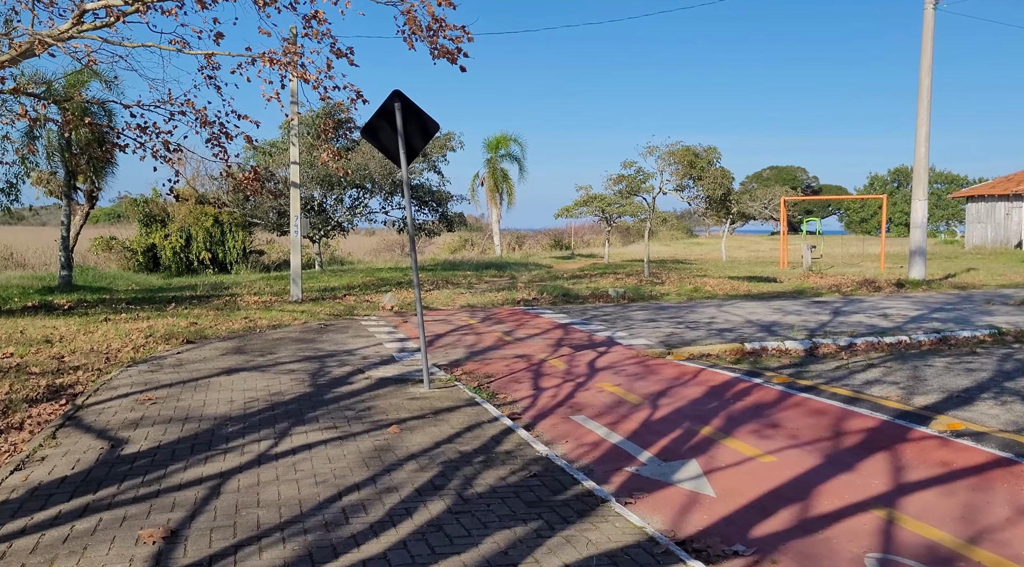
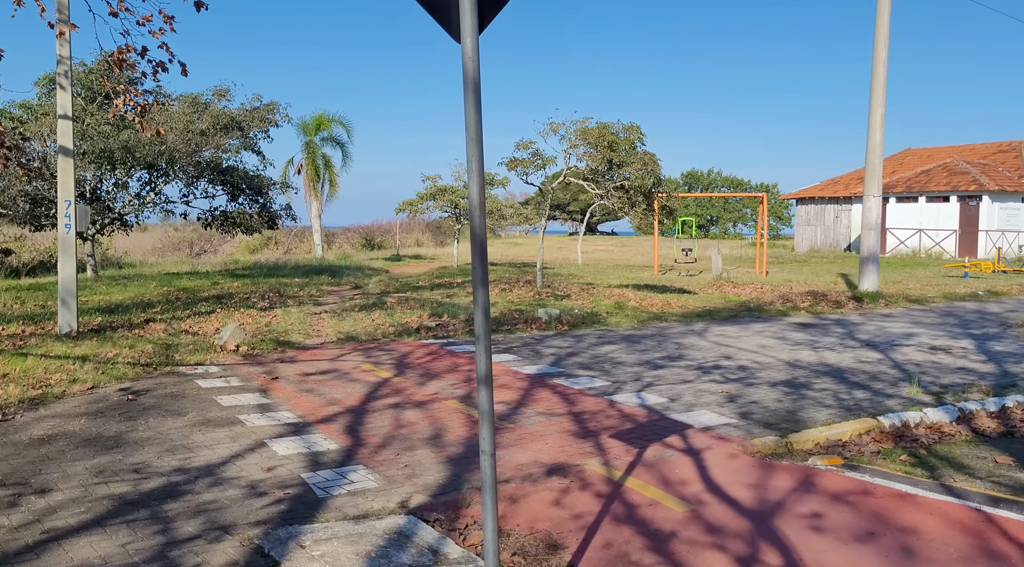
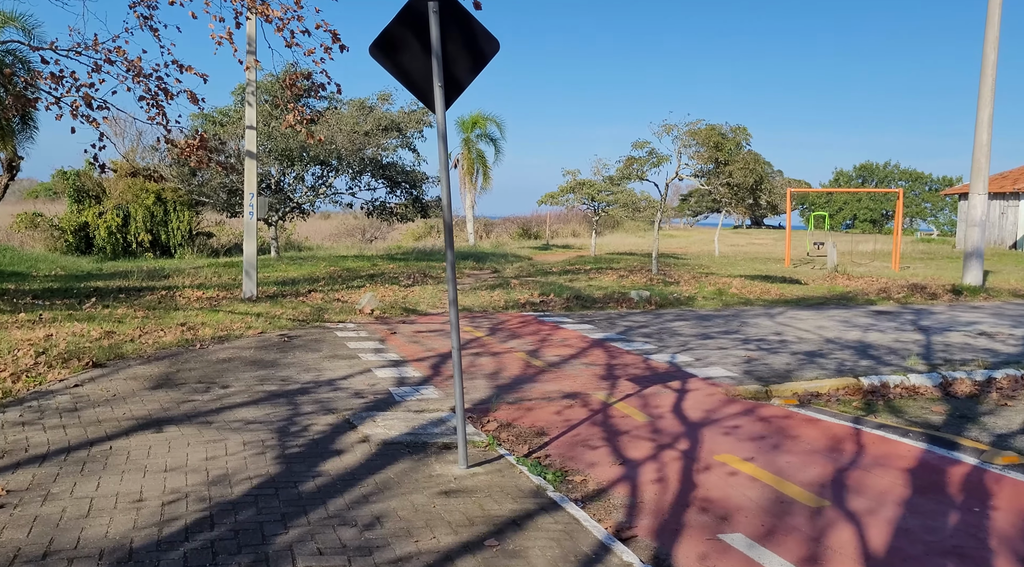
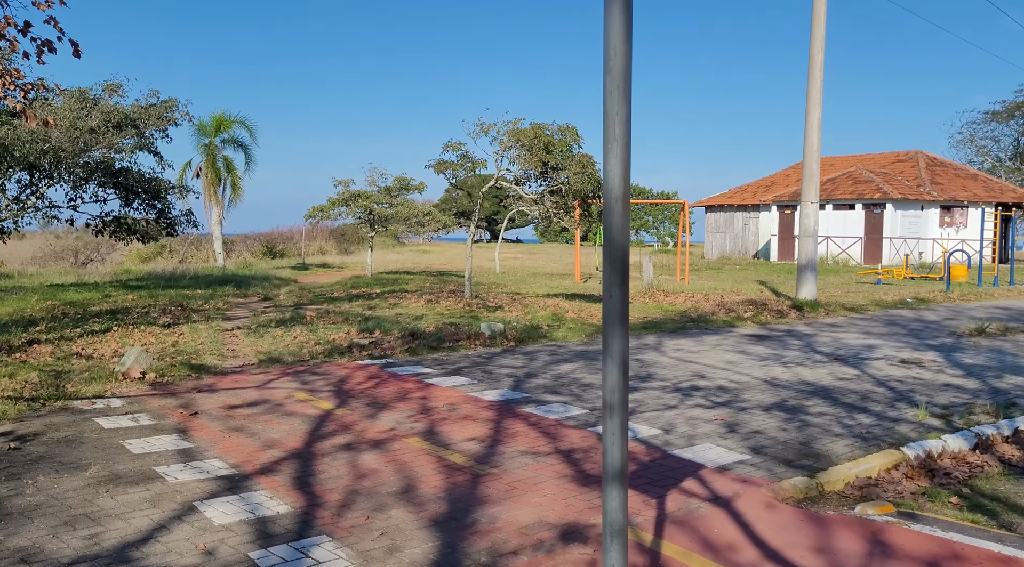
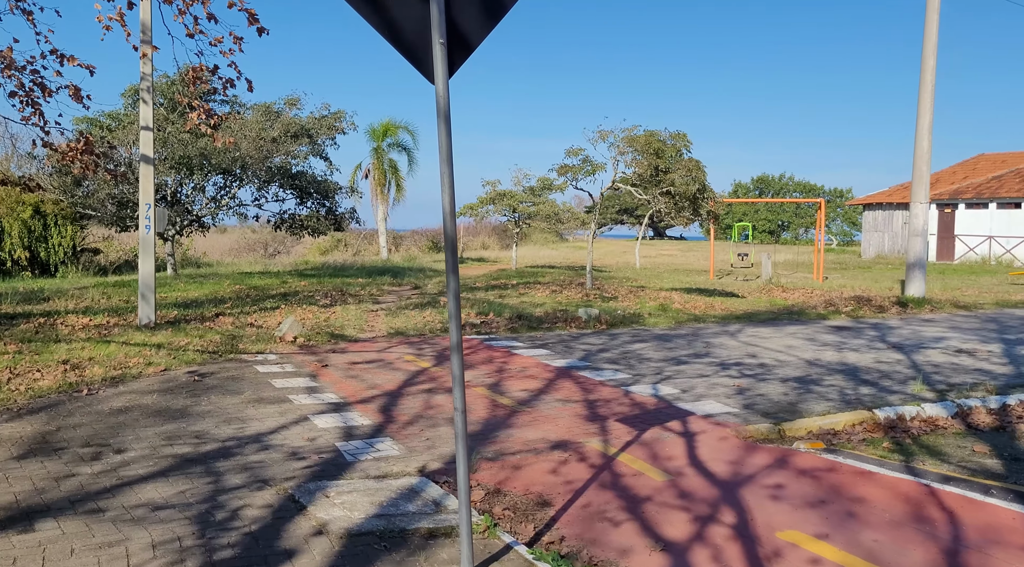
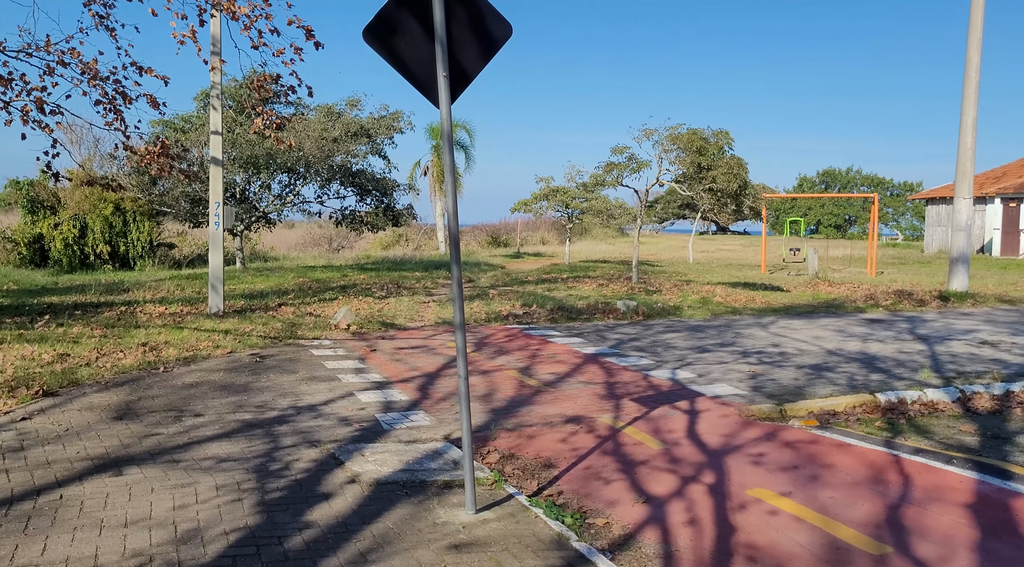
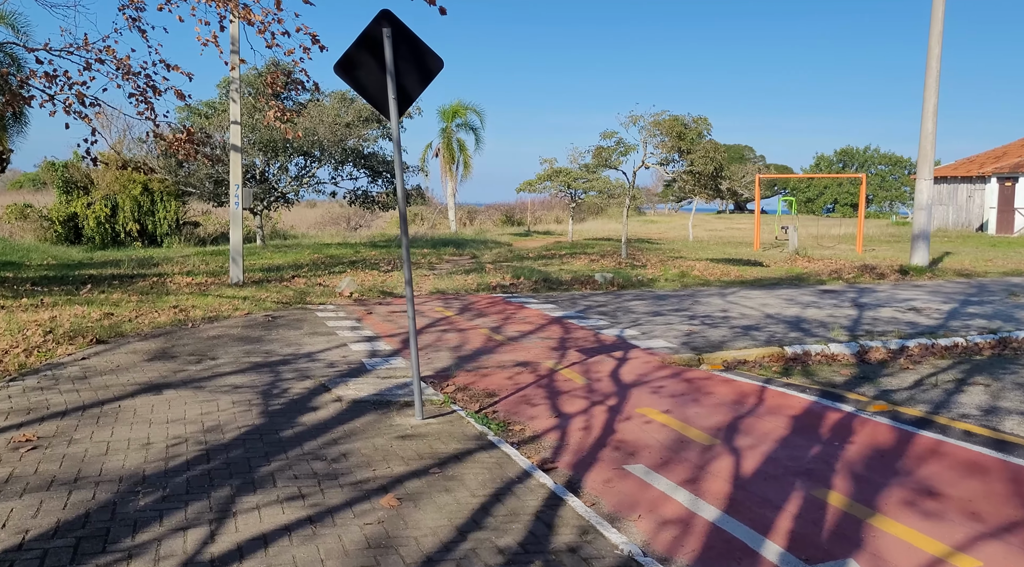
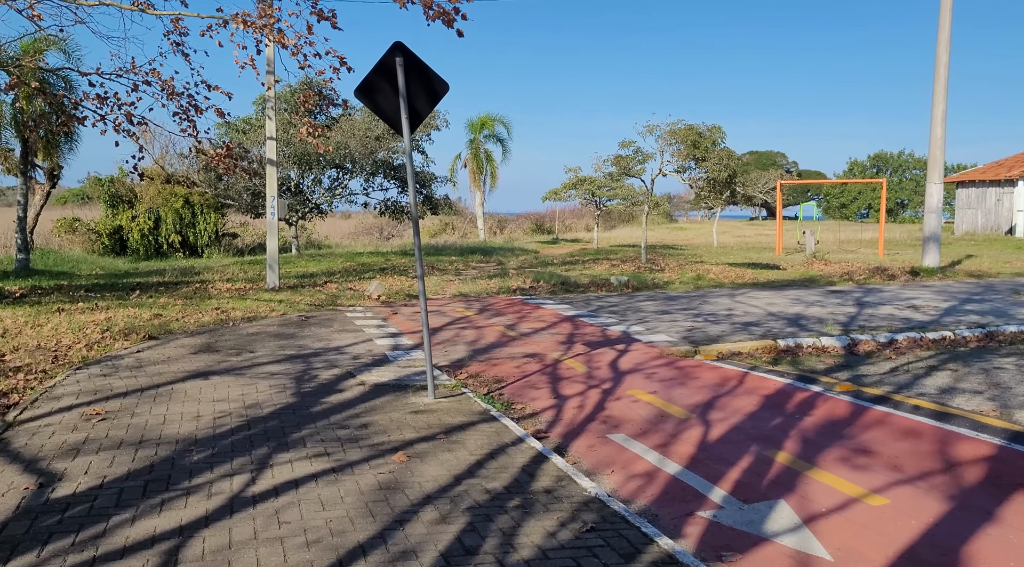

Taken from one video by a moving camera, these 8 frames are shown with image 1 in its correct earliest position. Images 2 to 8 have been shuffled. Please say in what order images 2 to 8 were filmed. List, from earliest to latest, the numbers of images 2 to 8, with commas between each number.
8, 7, 3, 6, 5, 2, 4
